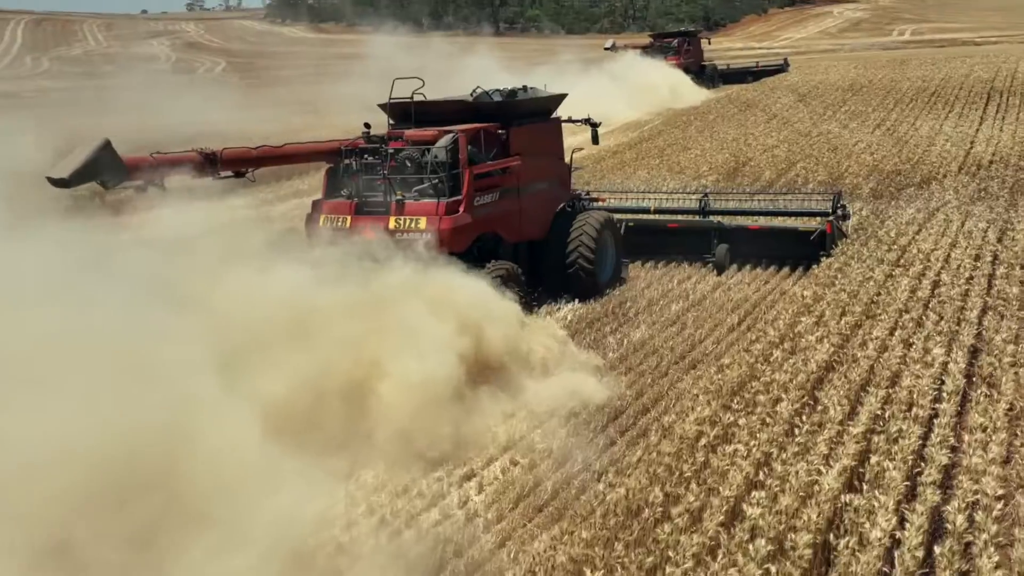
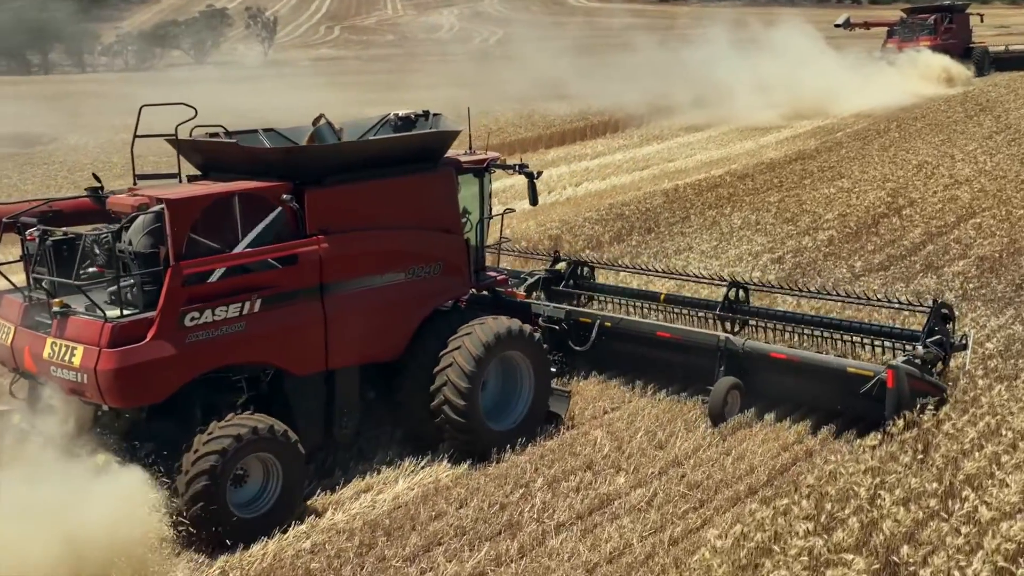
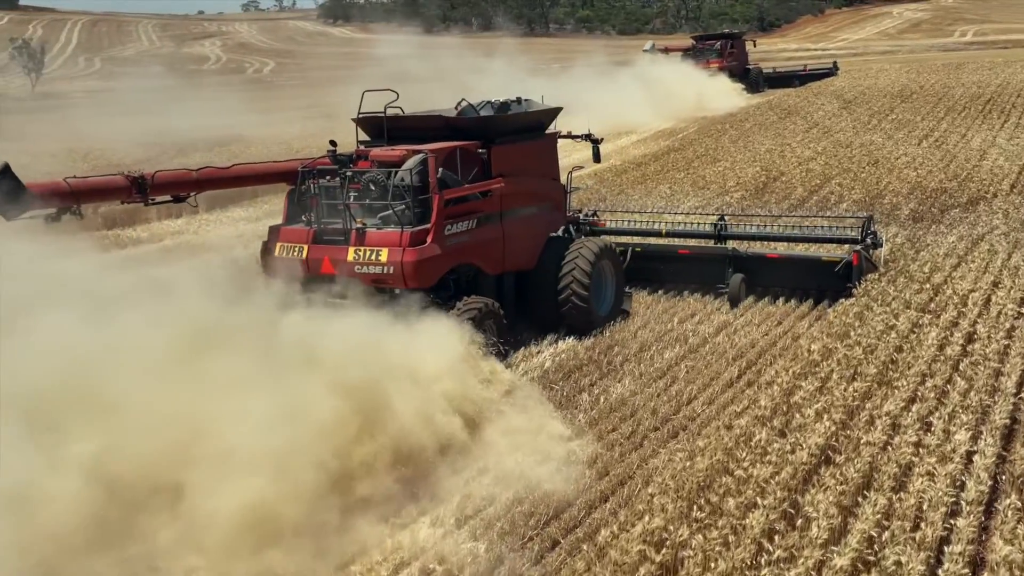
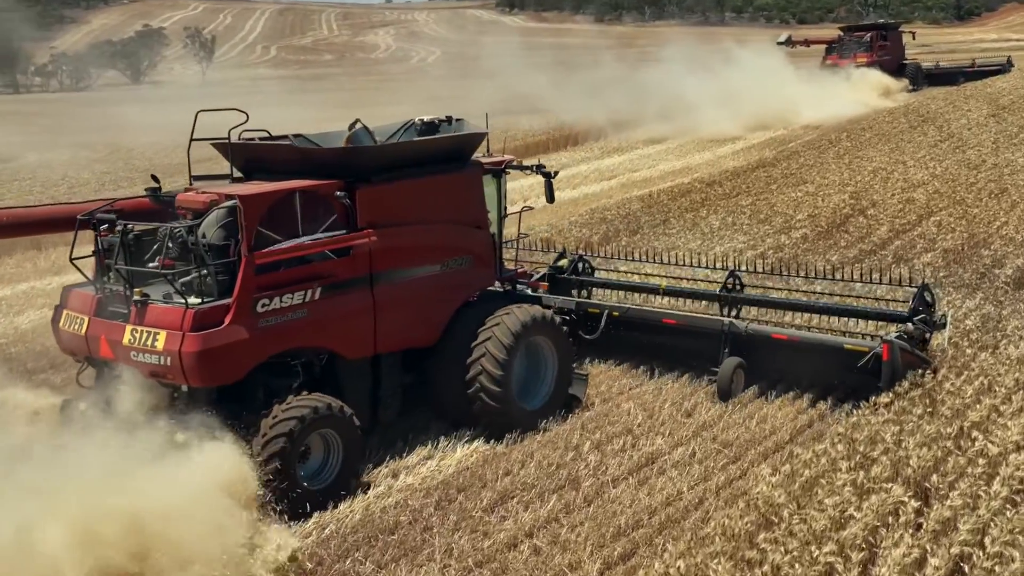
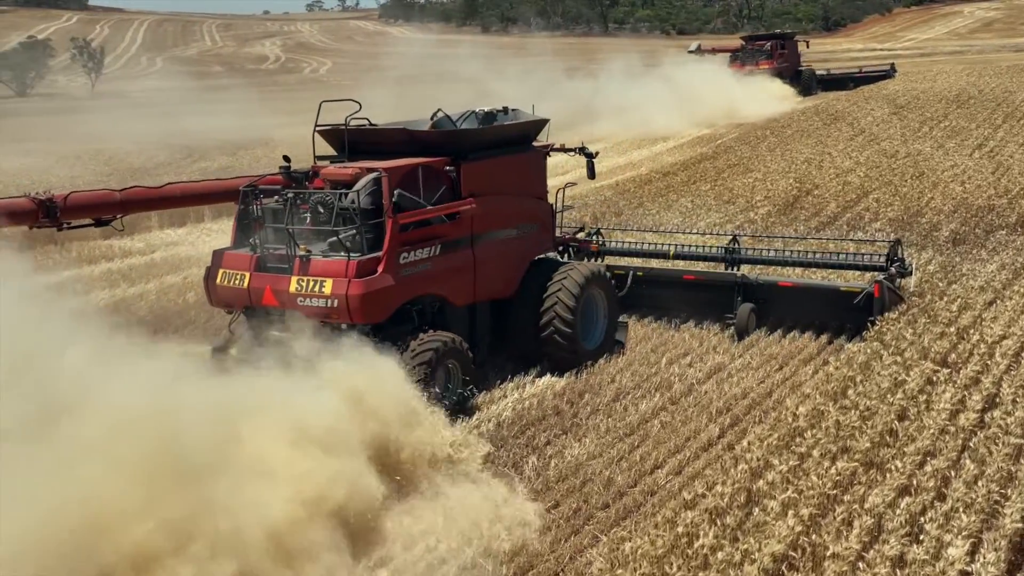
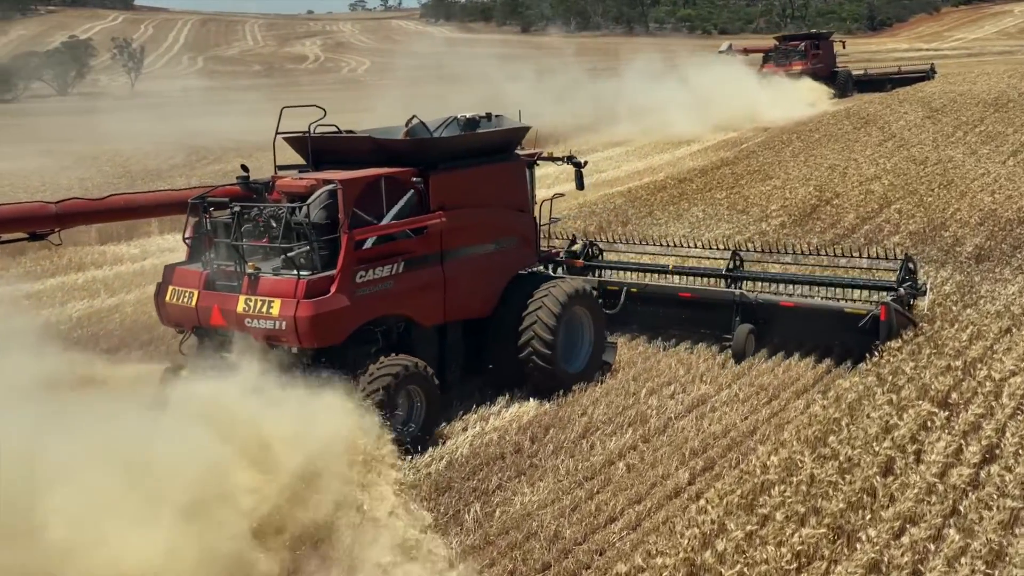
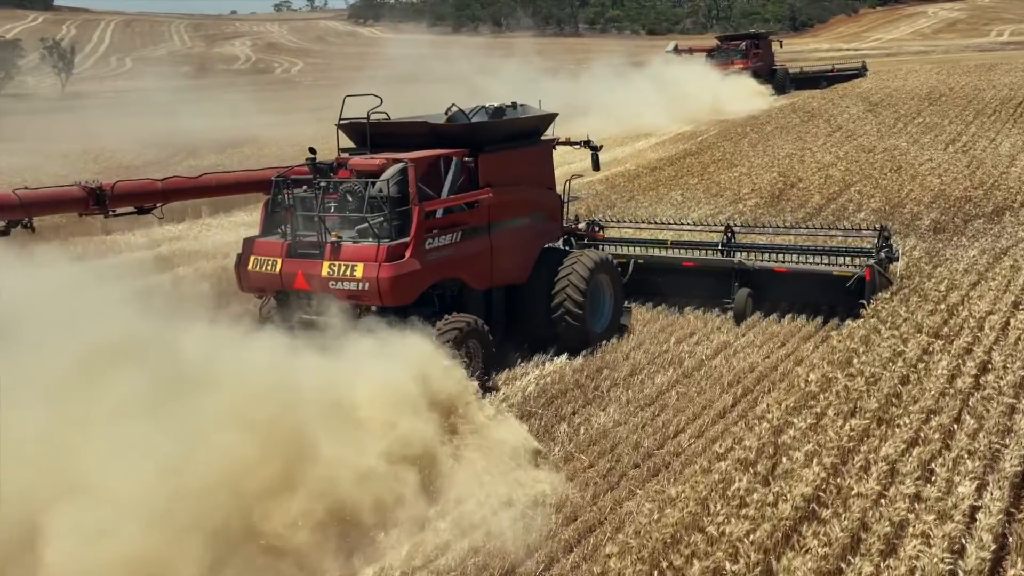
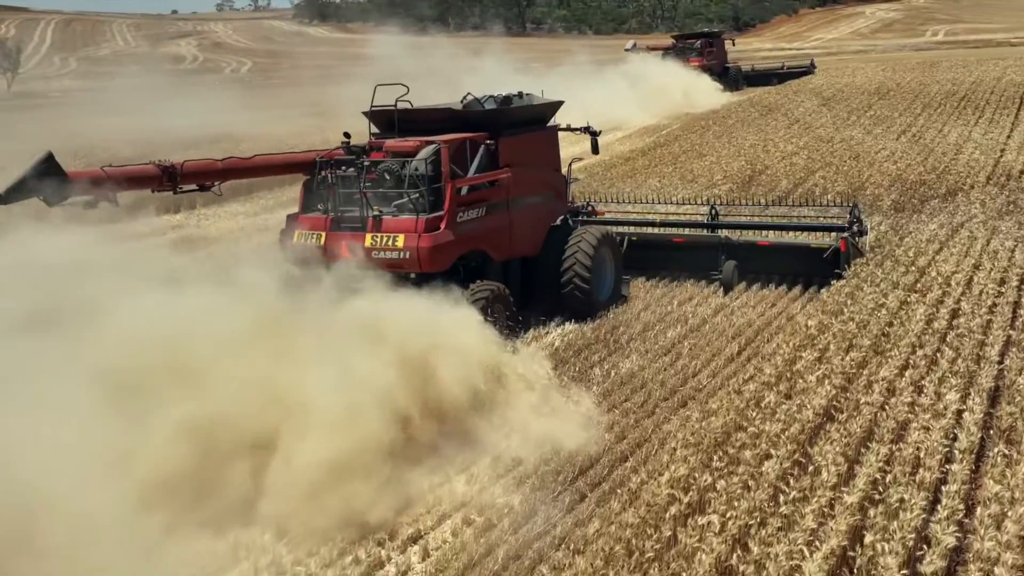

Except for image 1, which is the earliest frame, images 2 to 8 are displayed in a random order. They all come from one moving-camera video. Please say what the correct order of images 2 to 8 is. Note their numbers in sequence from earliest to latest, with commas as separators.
8, 3, 7, 5, 6, 4, 2
